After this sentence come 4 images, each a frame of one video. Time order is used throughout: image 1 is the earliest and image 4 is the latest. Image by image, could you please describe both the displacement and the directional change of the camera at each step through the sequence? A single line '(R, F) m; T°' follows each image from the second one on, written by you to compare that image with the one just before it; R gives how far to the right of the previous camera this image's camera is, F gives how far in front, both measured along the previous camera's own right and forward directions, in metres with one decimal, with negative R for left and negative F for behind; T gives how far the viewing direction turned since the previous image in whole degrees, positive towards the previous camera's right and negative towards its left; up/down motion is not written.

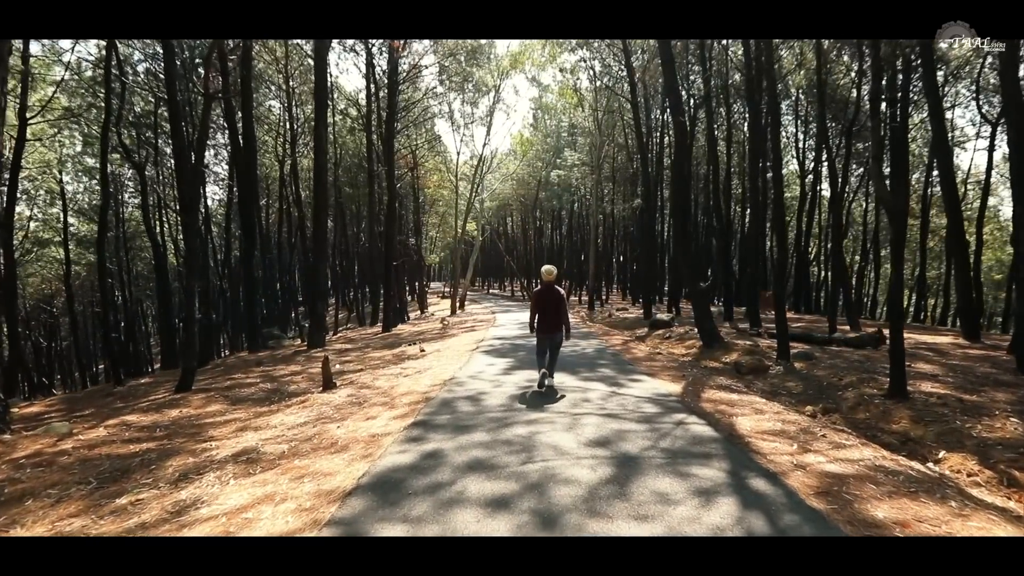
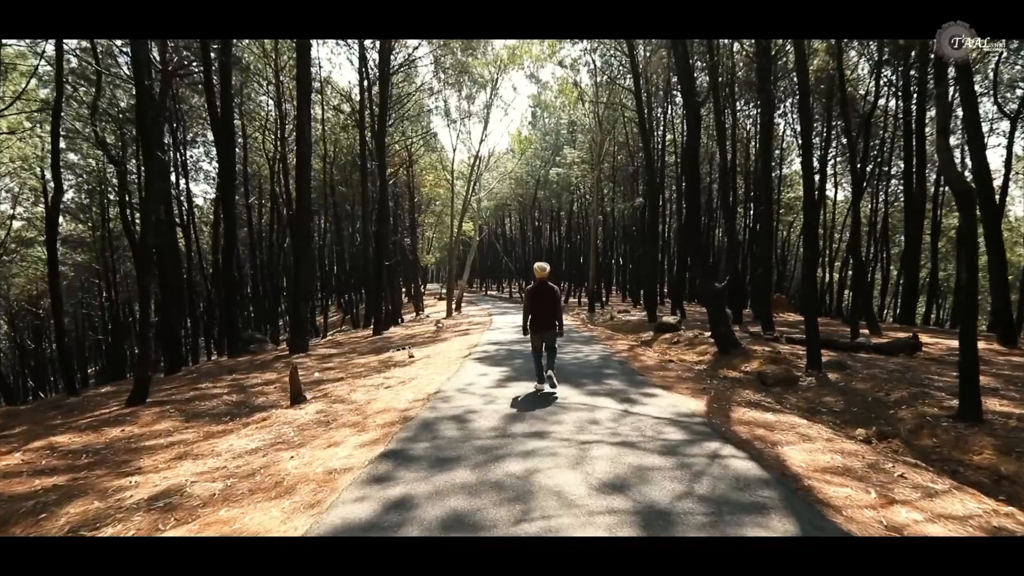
(0.0, +1.1) m; 0°
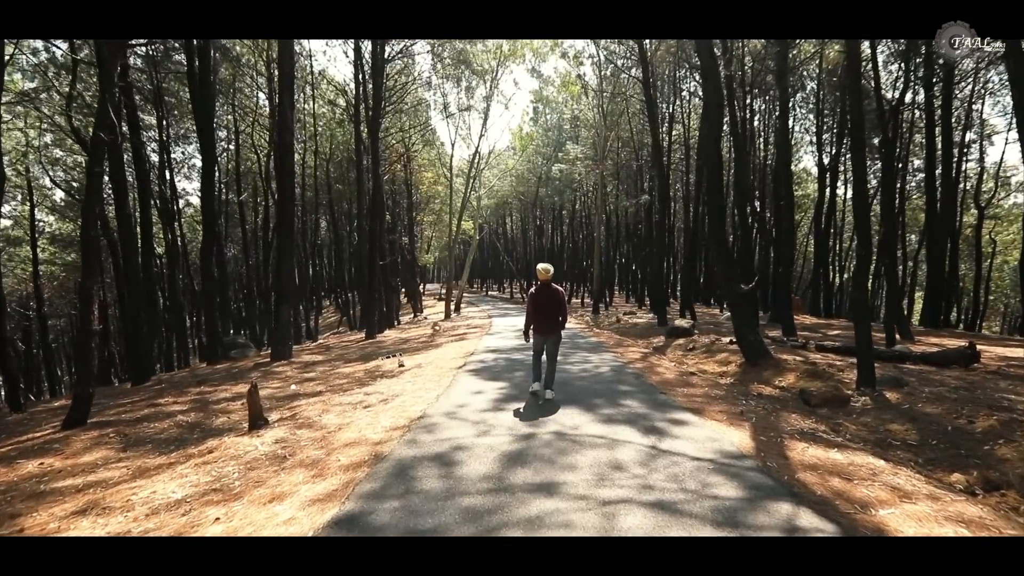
(0.0, +1.3) m; 0°
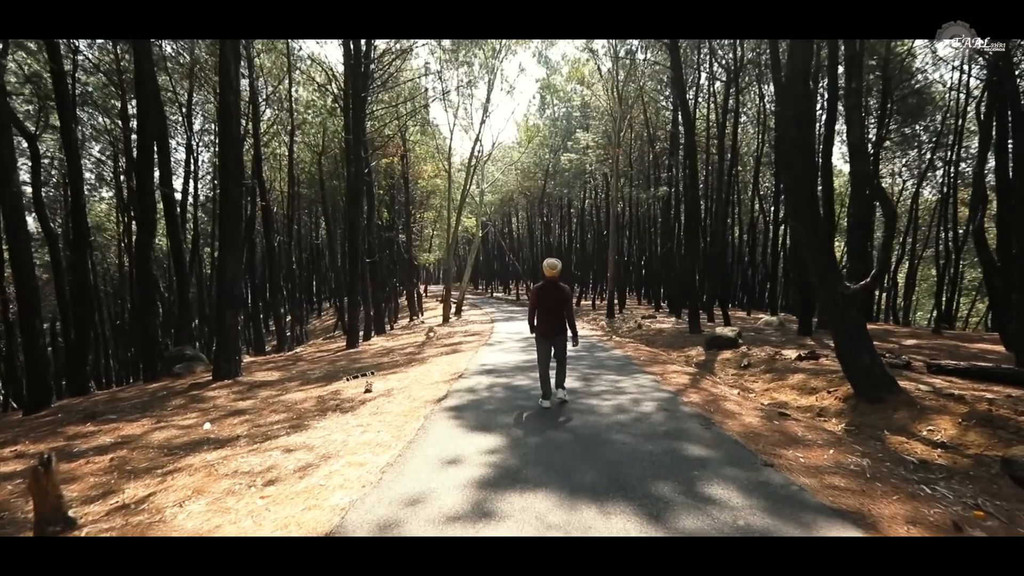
(+0.1, +3.0) m; -1°
